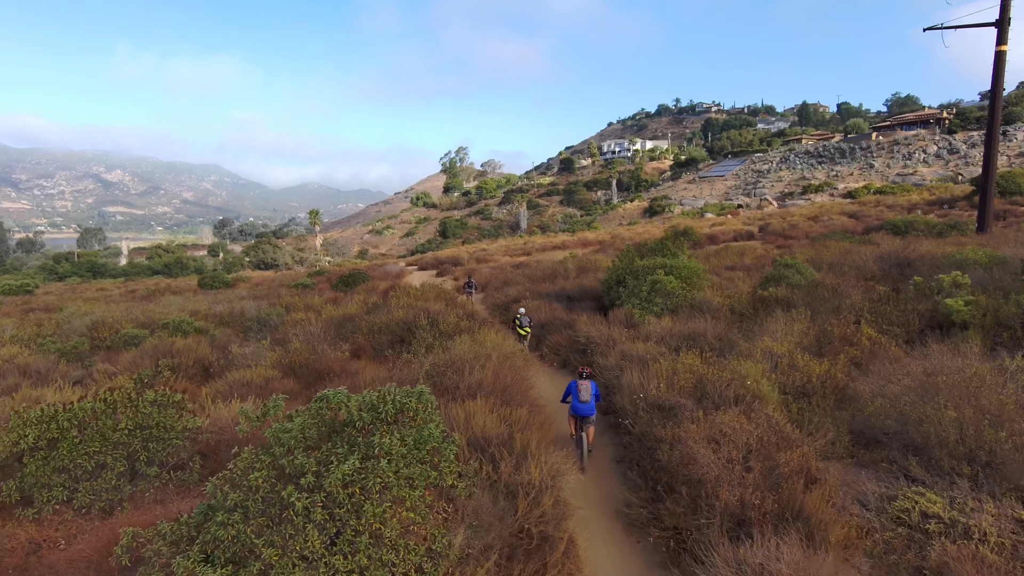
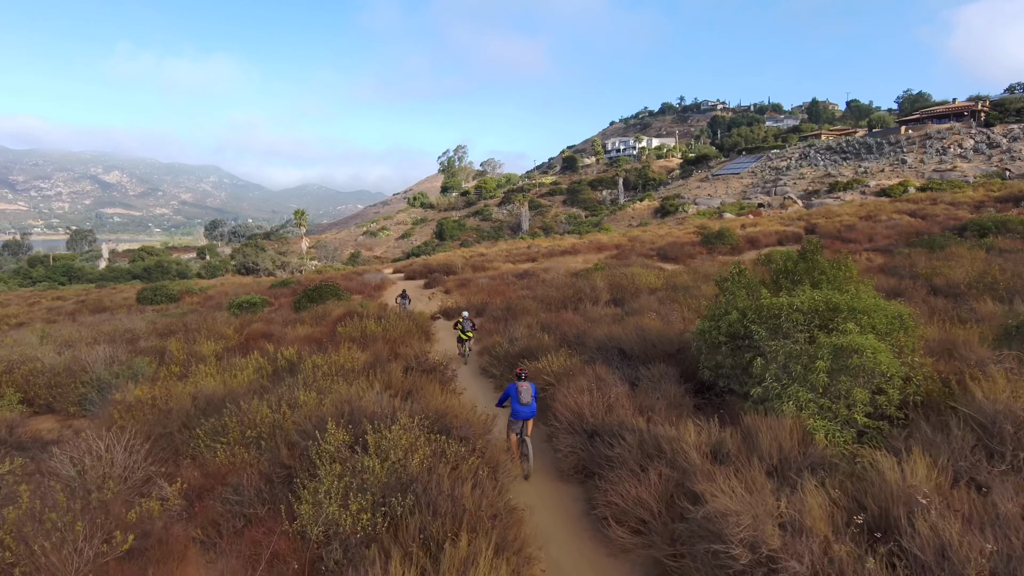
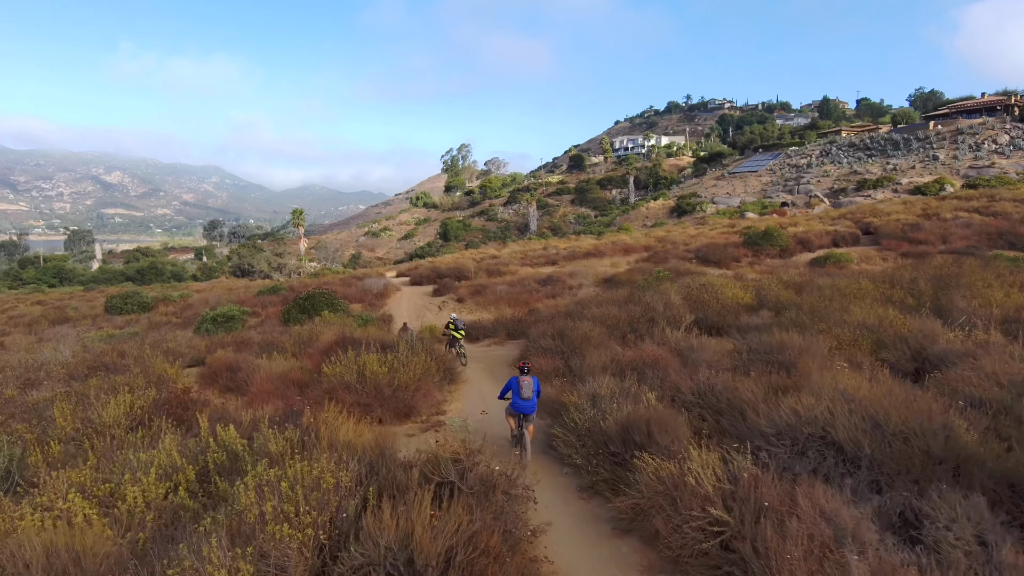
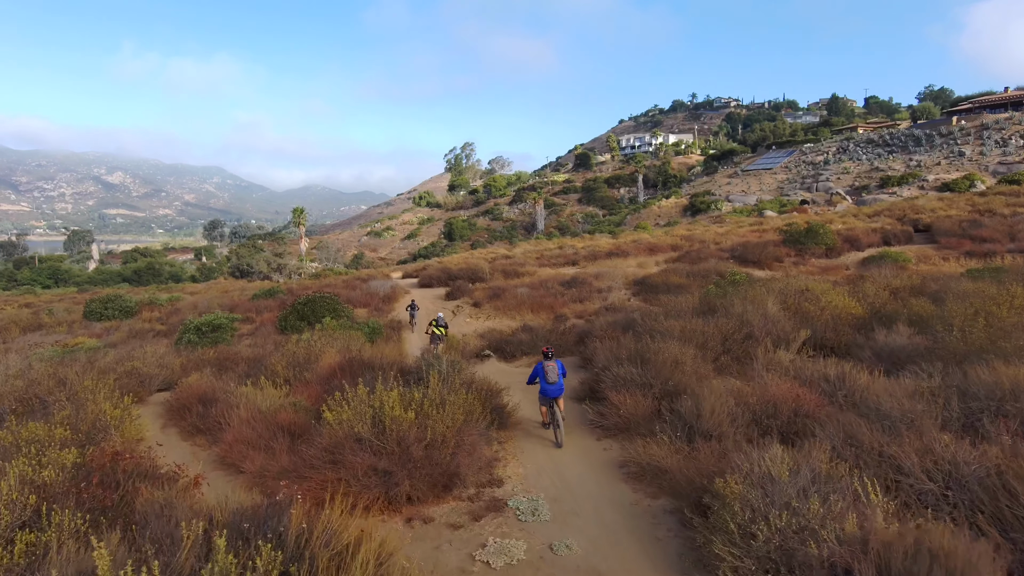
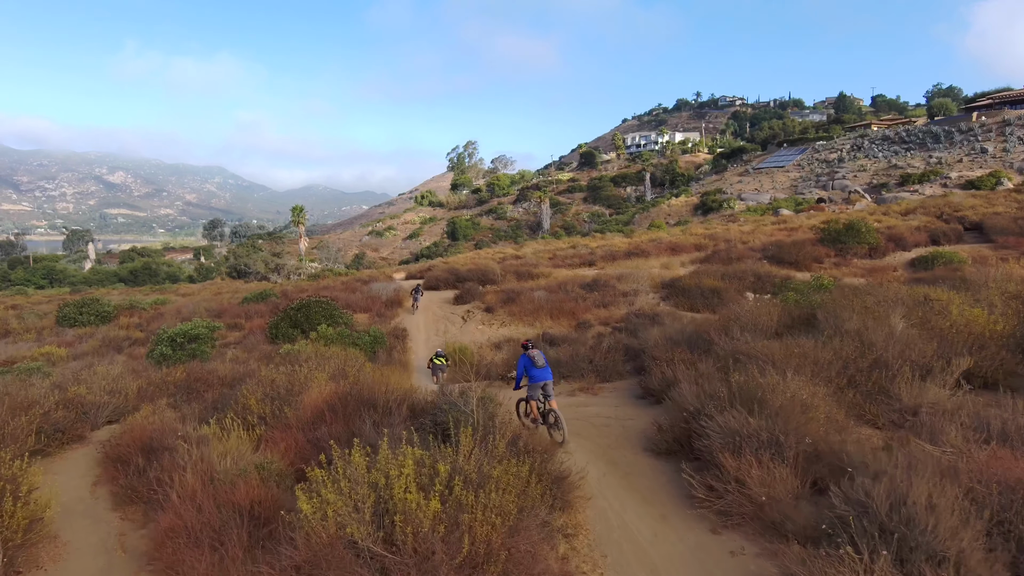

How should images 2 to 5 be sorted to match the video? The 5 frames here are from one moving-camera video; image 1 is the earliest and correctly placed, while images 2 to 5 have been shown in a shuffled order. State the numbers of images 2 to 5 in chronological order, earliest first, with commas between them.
2, 3, 4, 5
